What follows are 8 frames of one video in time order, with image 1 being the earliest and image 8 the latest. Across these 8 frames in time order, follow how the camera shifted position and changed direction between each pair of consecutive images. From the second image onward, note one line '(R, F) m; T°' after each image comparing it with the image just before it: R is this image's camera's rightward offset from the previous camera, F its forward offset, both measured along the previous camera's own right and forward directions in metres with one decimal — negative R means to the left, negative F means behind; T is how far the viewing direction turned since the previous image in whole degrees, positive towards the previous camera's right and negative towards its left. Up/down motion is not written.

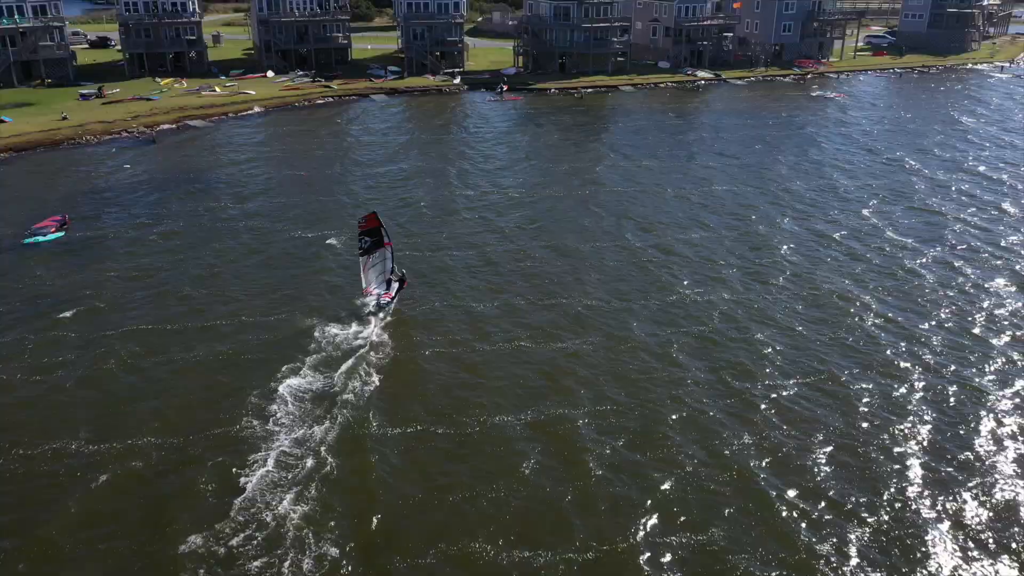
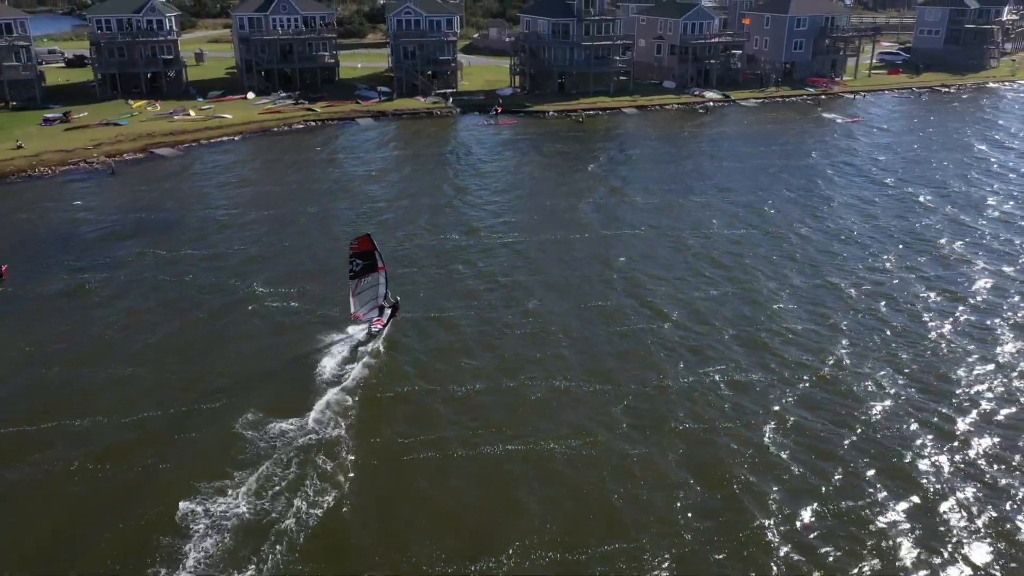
(+0.8, +4.8) m; 0°
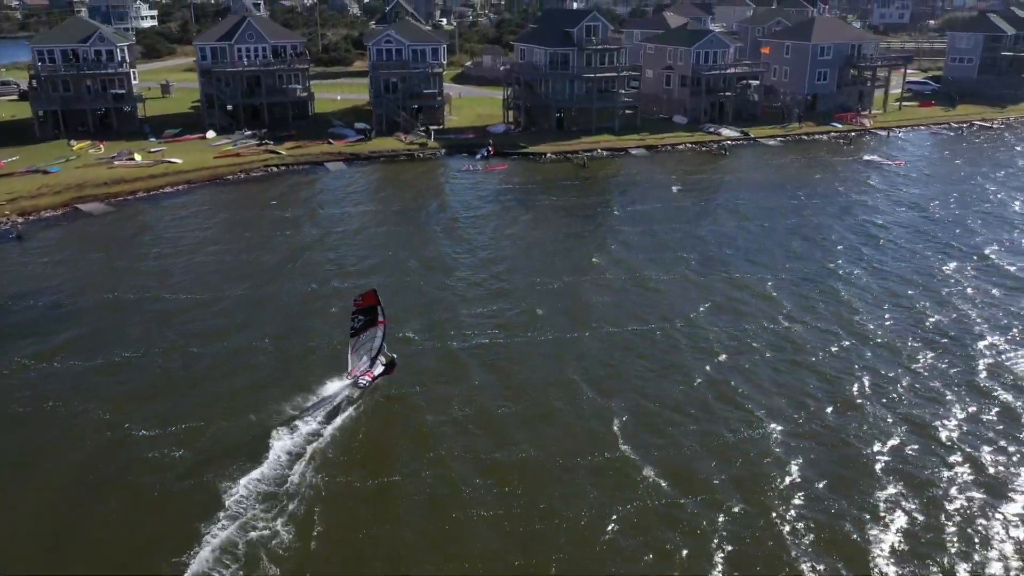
(+0.9, +8.7) m; 0°
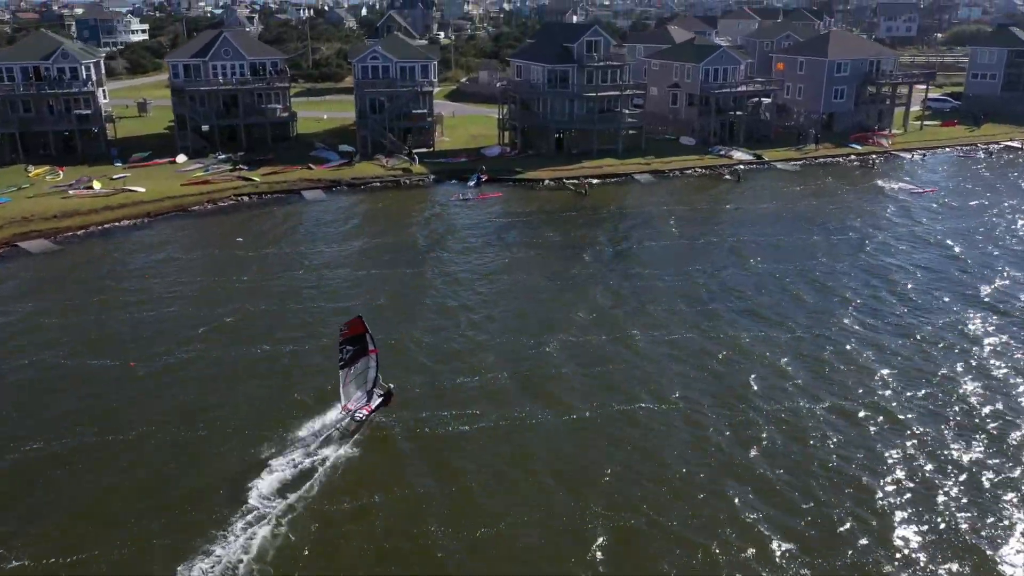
(+0.4, +5.2) m; 0°
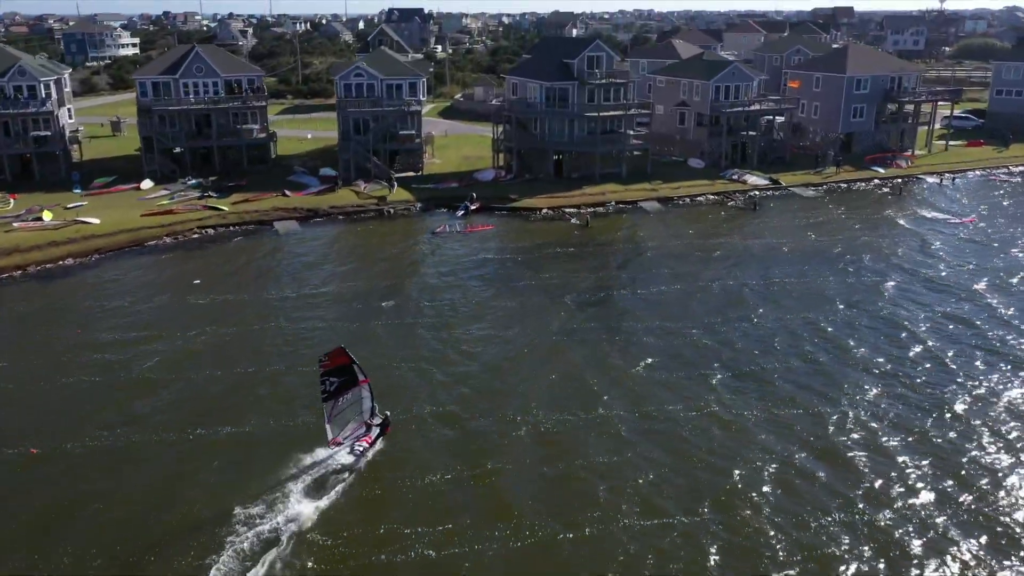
(+0.3, +5.3) m; 0°
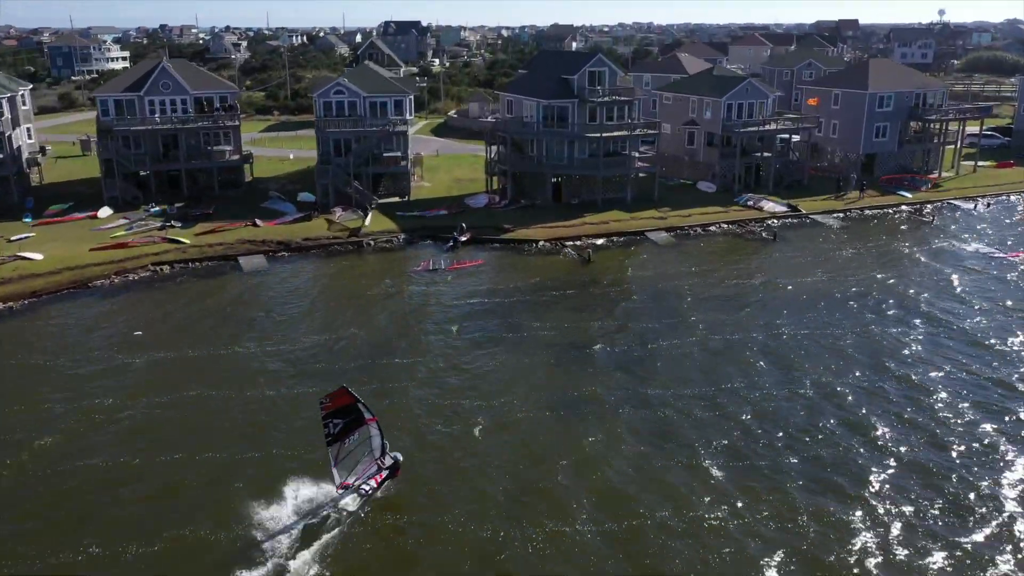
(+0.3, +5.3) m; 0°
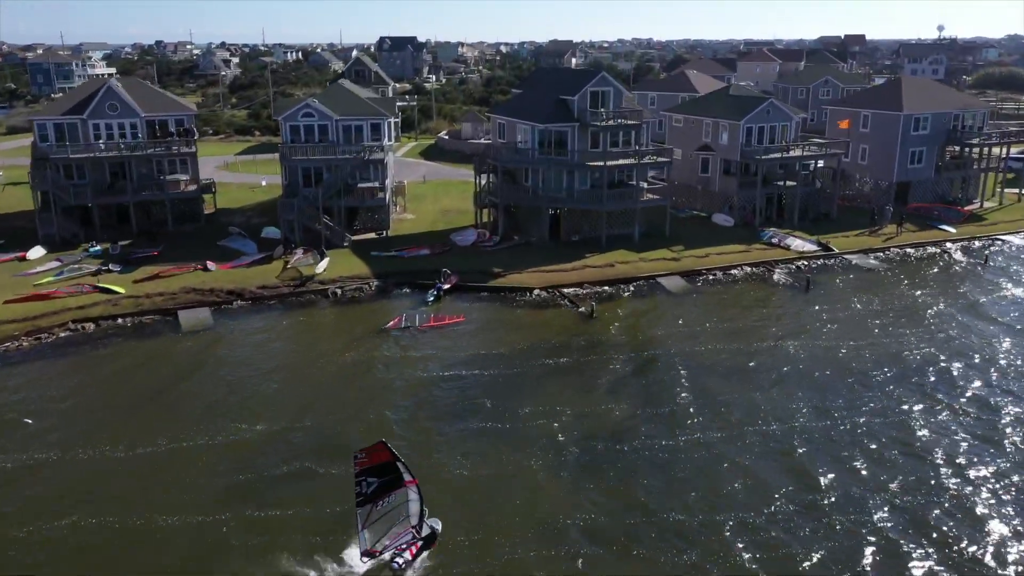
(+0.4, +6.9) m; 0°
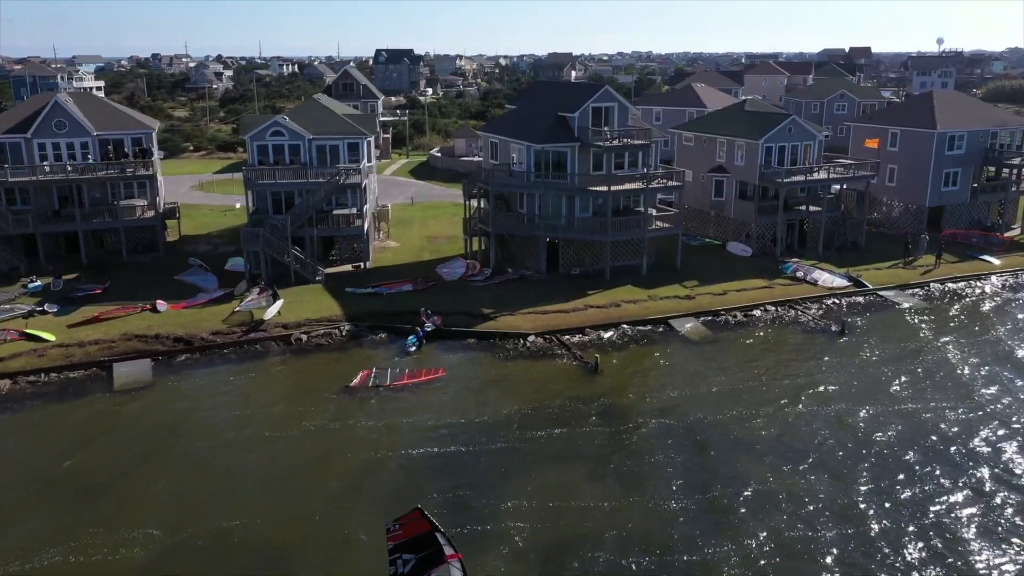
(+0.3, +5.4) m; 0°
